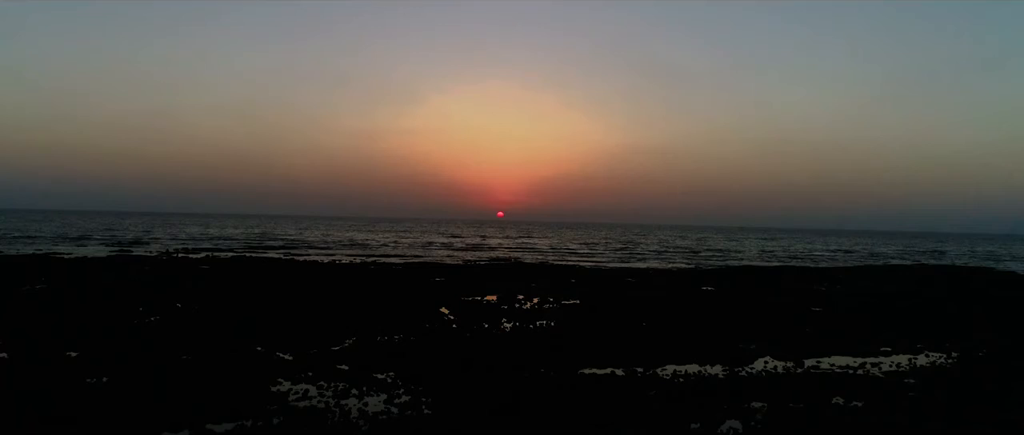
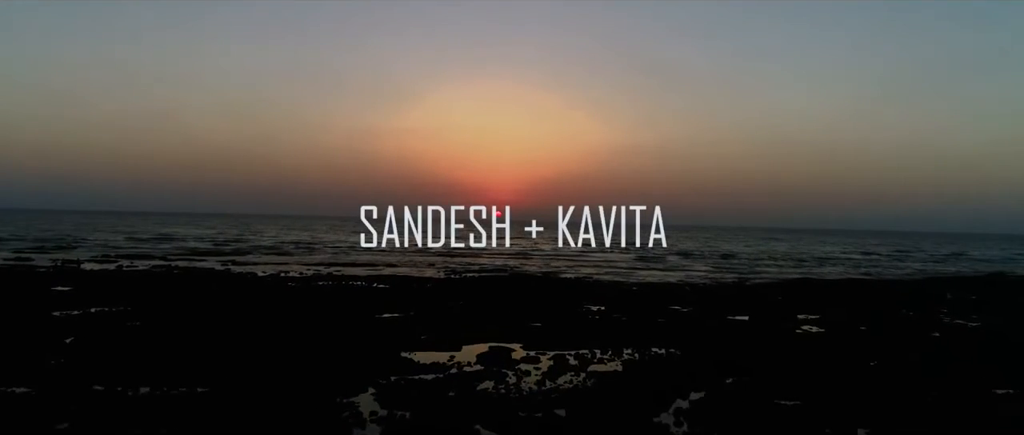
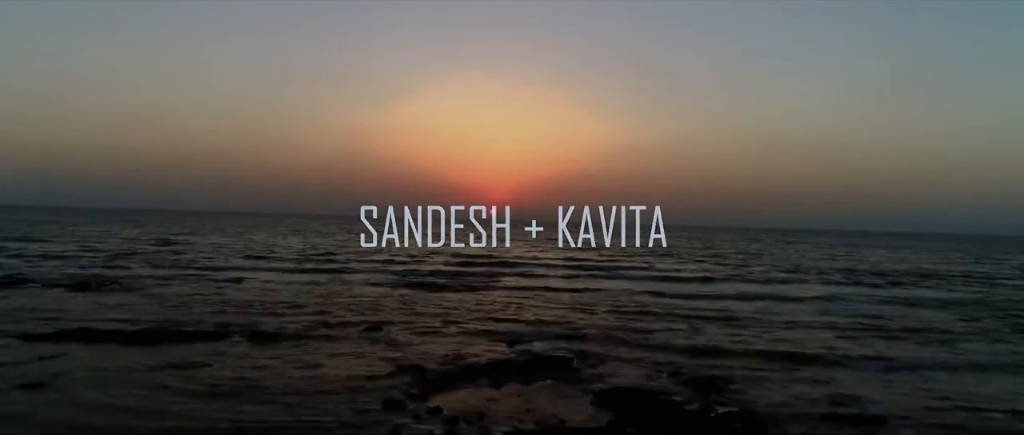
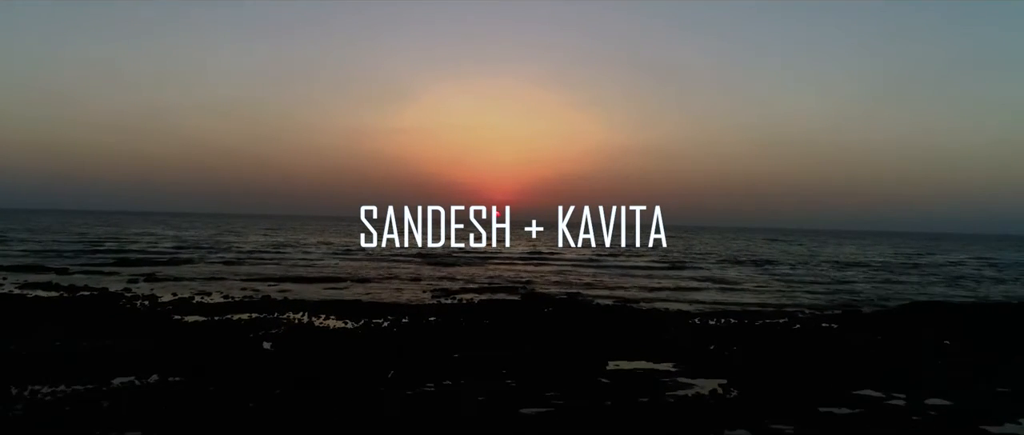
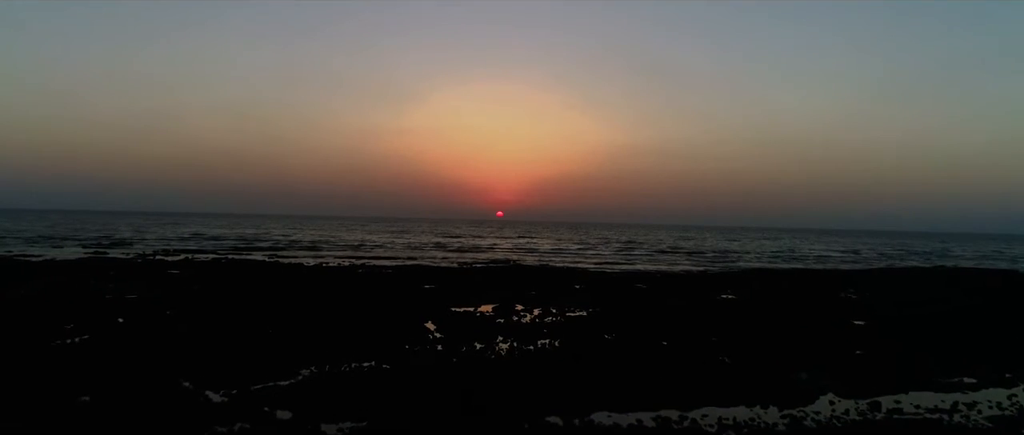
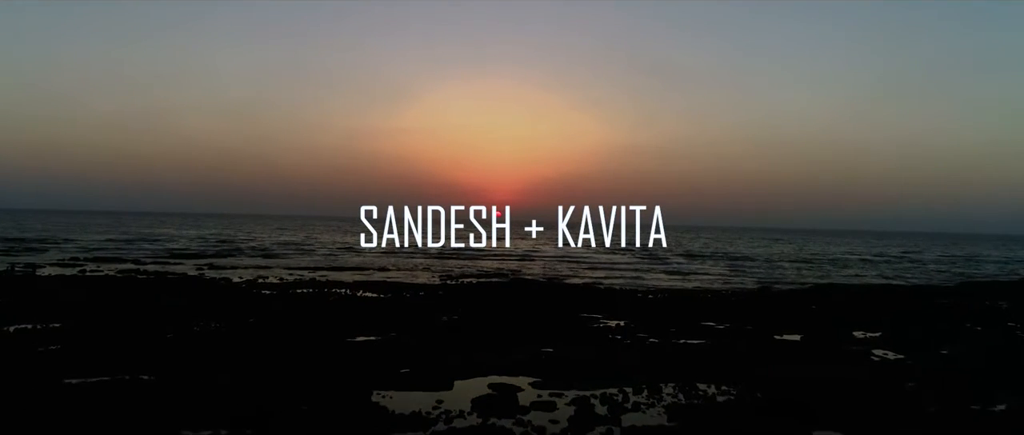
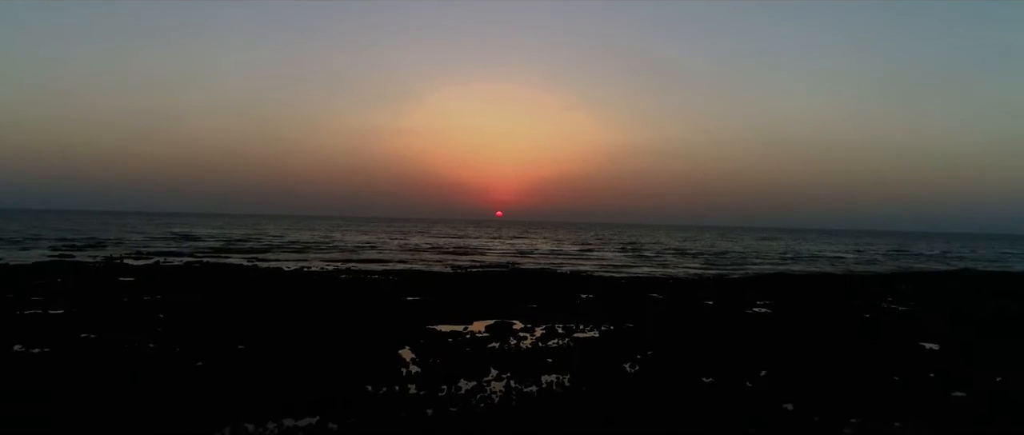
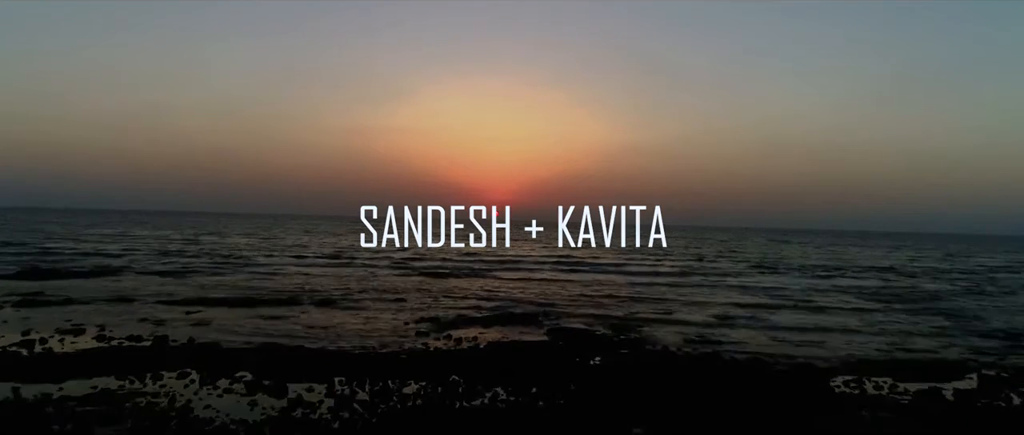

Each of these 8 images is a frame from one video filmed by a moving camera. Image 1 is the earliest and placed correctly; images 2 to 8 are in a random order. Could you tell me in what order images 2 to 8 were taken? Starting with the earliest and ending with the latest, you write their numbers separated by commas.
5, 7, 2, 6, 4, 8, 3
